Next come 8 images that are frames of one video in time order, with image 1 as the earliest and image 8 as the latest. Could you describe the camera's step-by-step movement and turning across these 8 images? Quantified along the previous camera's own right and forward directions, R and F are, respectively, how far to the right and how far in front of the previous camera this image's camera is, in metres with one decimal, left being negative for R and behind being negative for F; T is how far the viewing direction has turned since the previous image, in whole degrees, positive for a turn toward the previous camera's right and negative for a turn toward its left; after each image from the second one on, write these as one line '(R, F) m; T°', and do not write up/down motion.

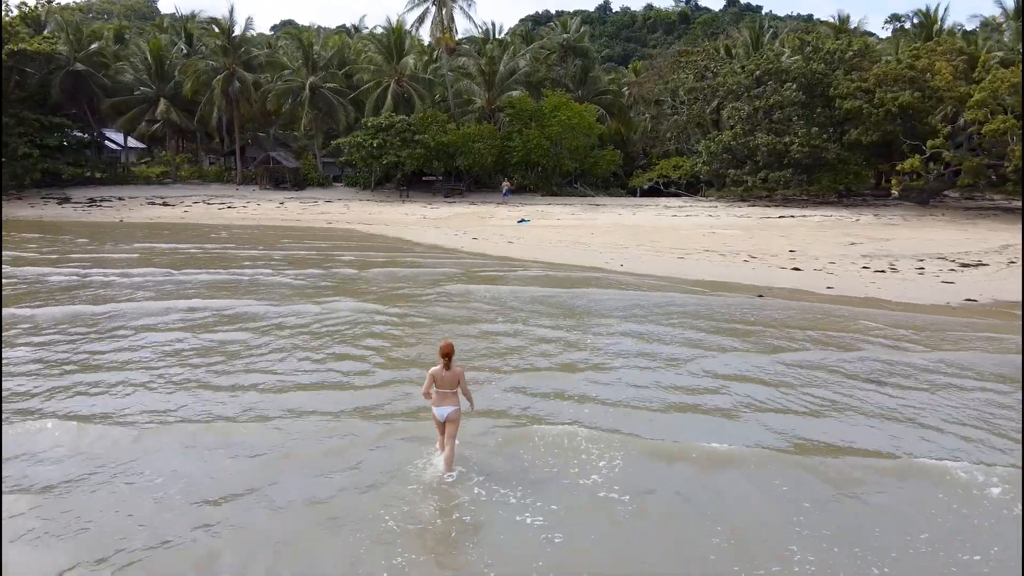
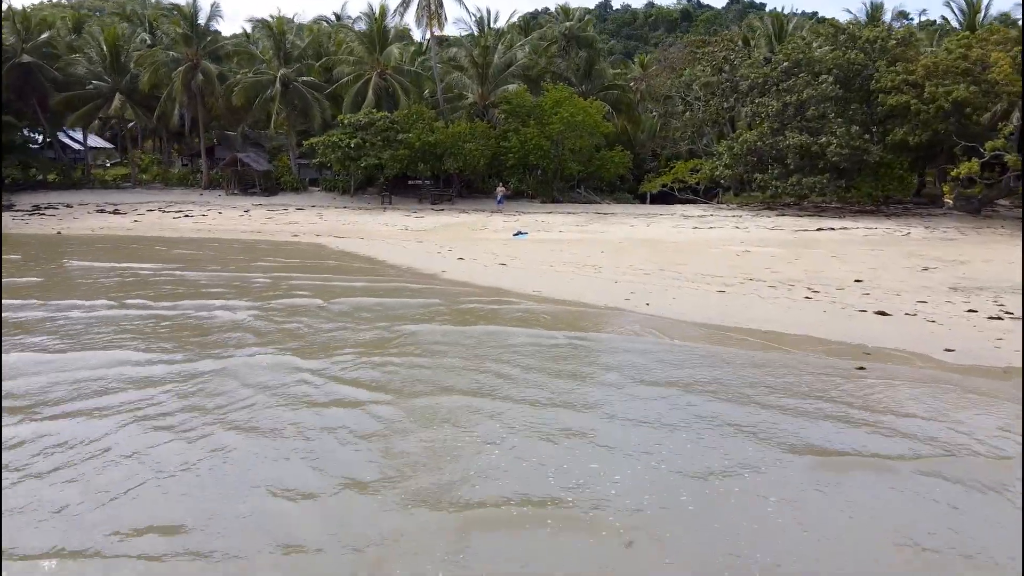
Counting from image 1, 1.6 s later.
(+0.1, +3.5) m; 0°
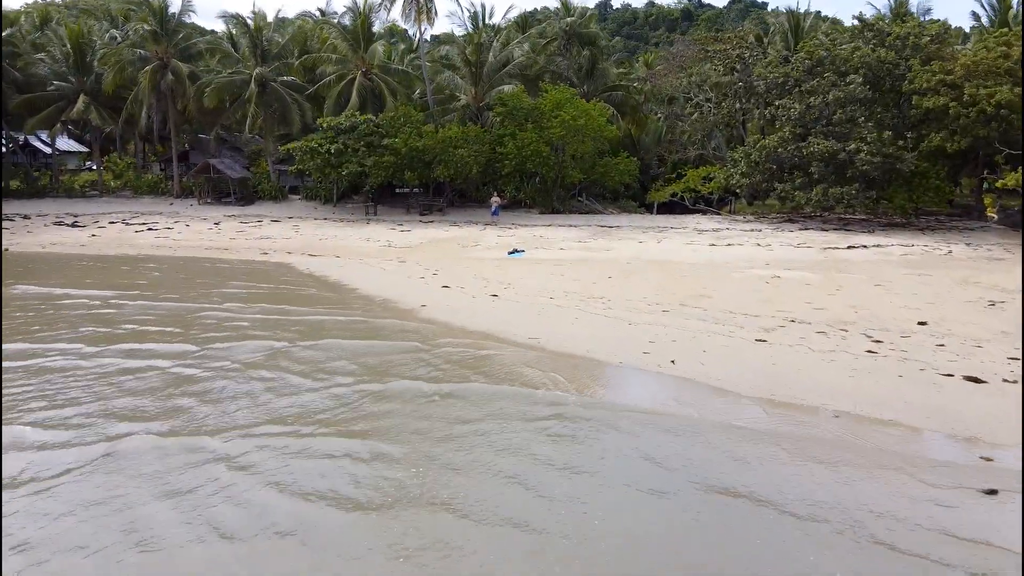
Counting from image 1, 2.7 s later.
(+0.1, +2.3) m; 0°
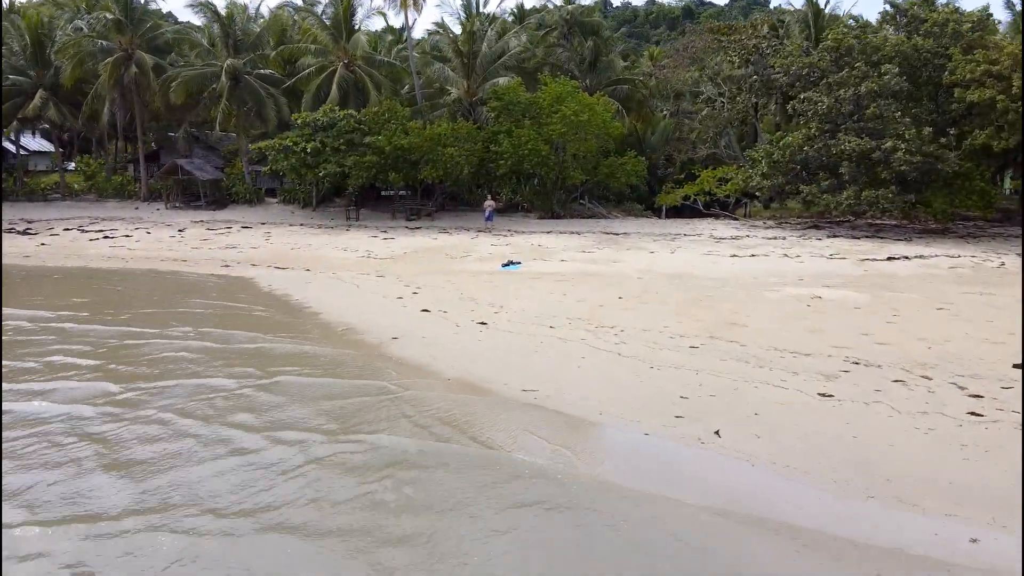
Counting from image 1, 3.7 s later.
(+0.1, +2.3) m; 0°
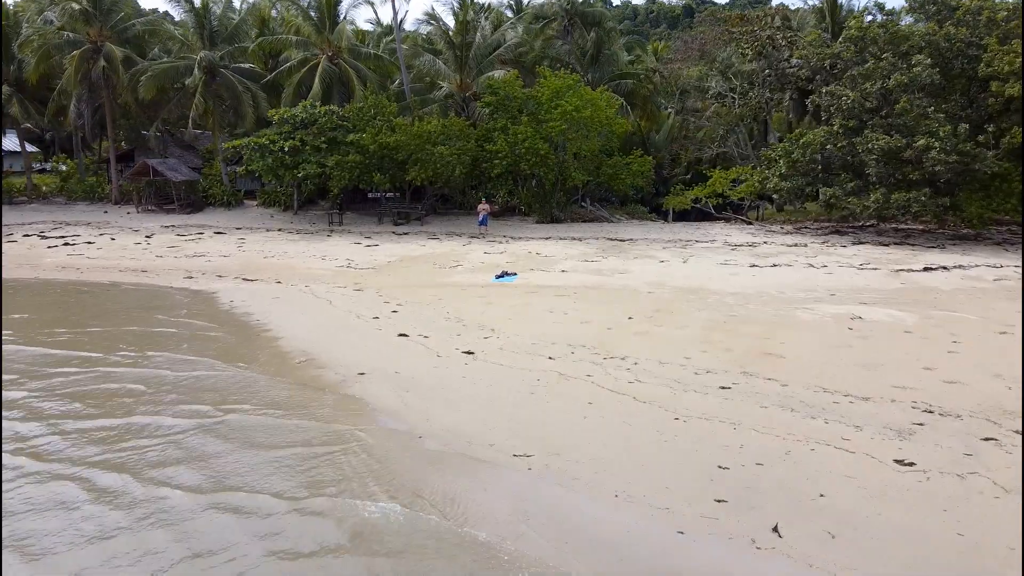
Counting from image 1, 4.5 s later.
(+0.1, +1.7) m; 0°
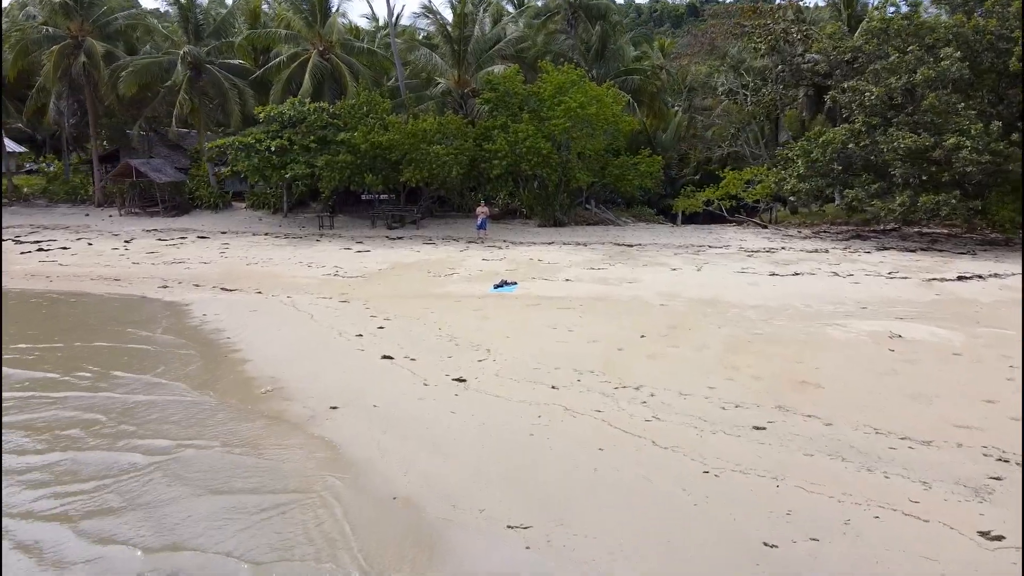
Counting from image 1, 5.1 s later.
(+0.1, +1.1) m; 0°
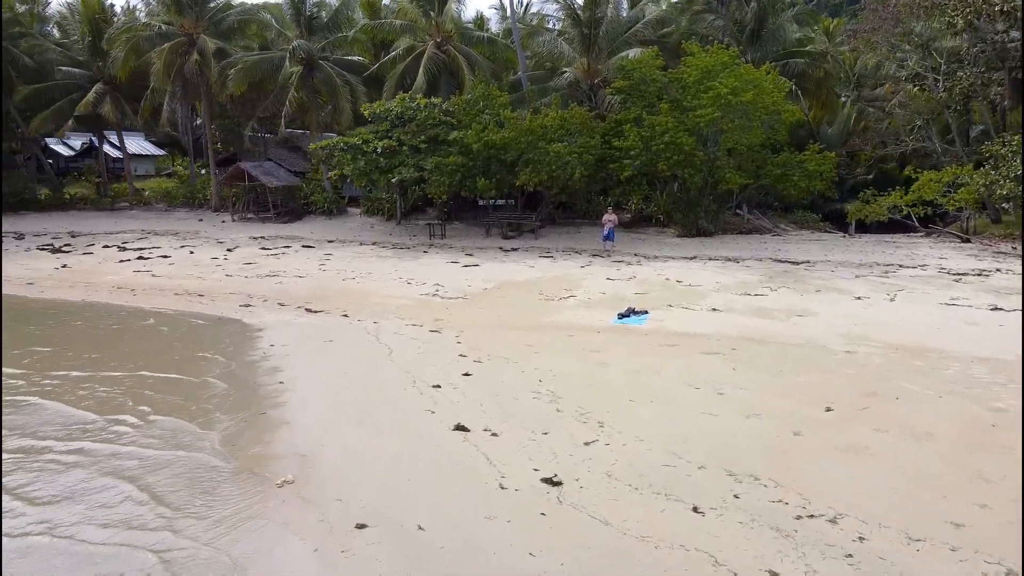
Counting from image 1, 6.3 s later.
(+0.1, +2.6) m; -10°
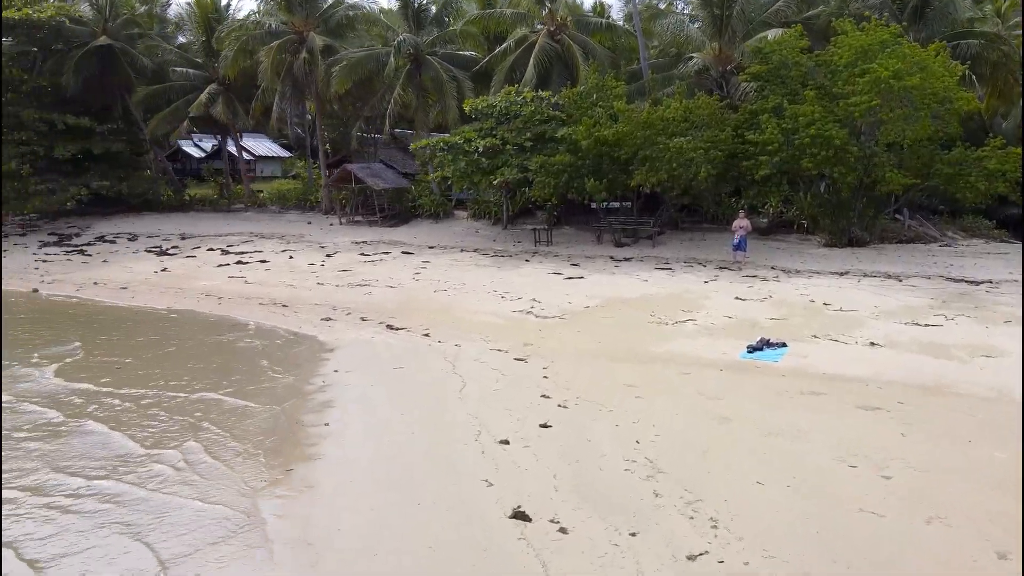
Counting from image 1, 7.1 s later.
(+0.3, +1.7) m; -9°
